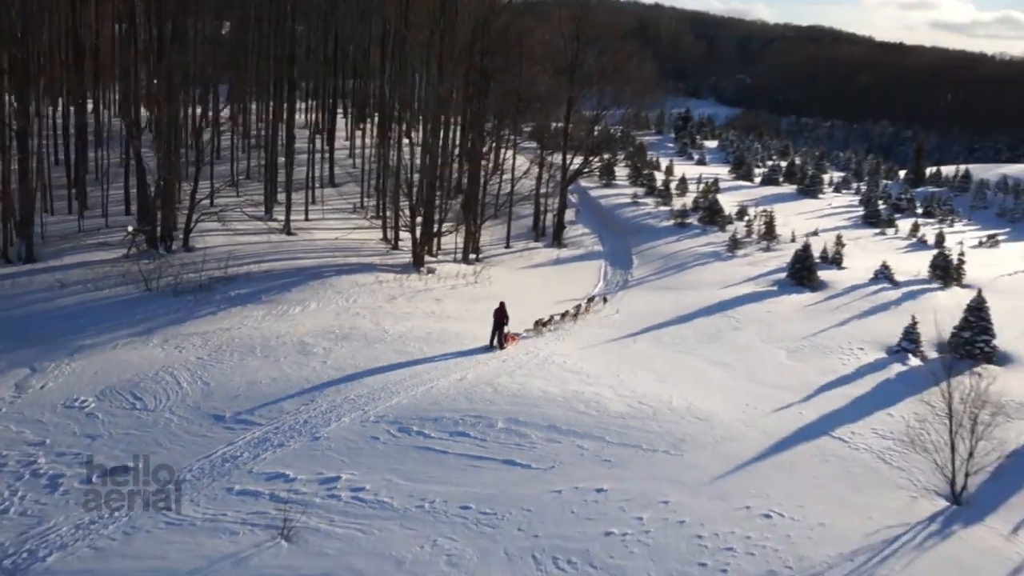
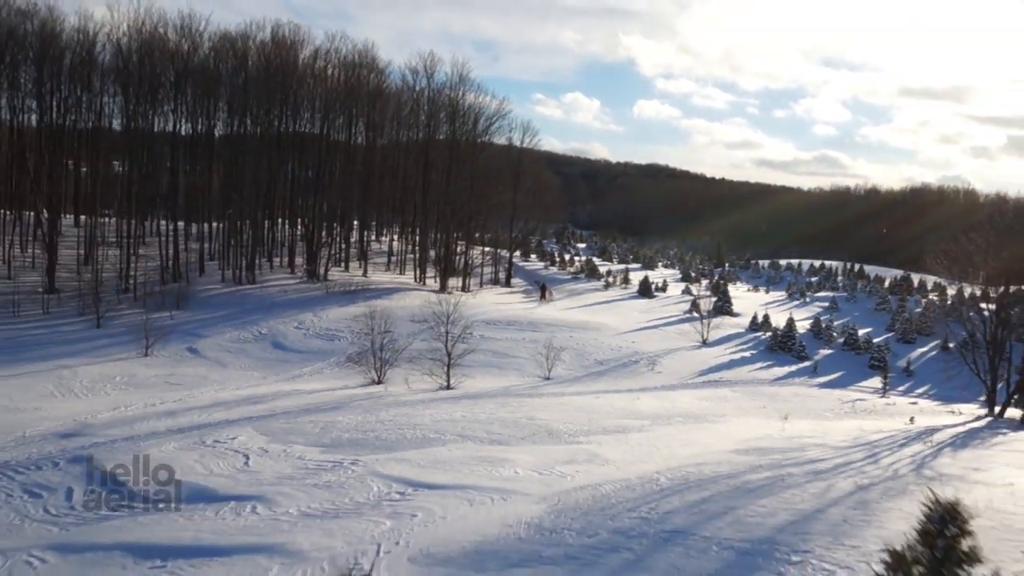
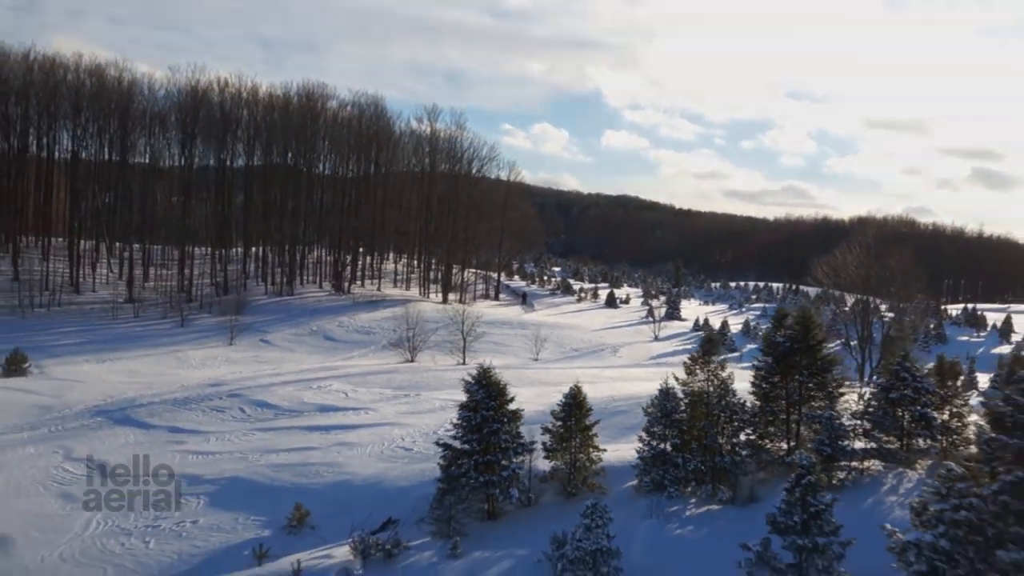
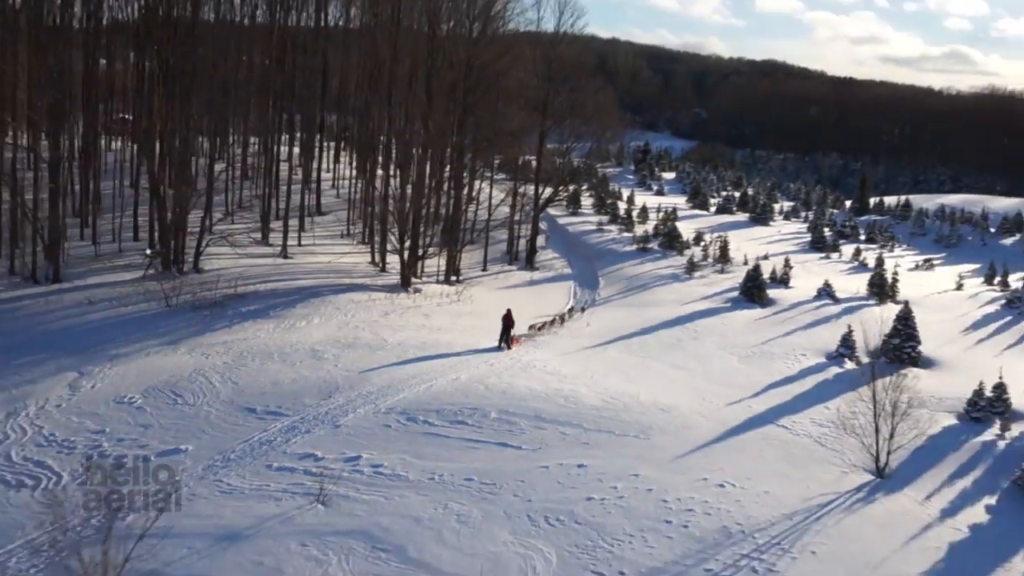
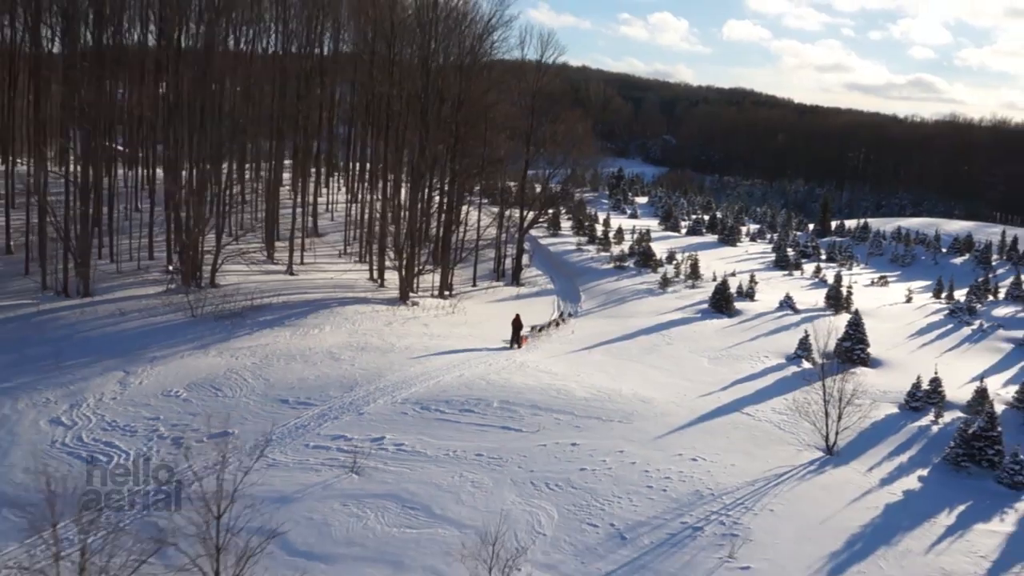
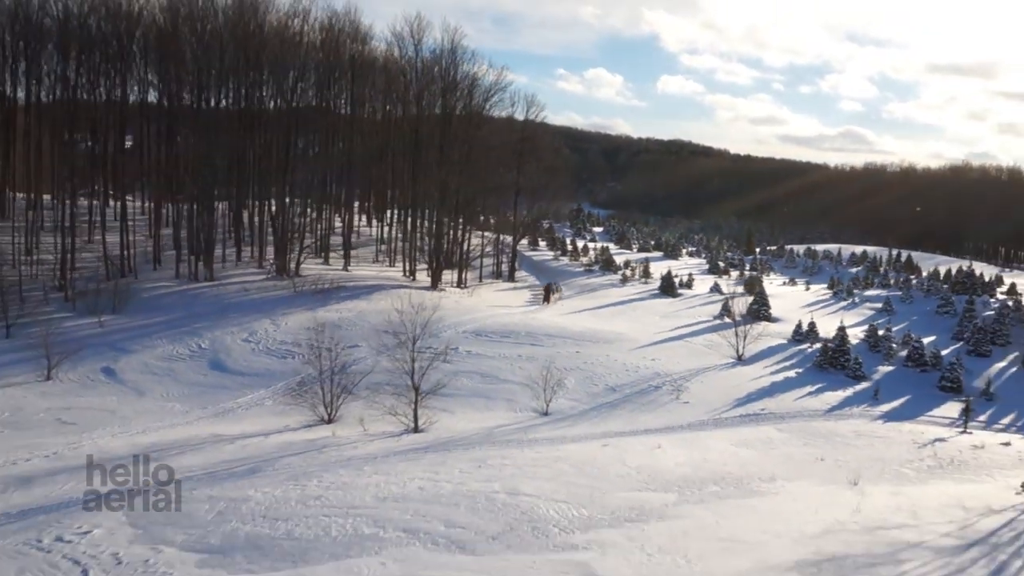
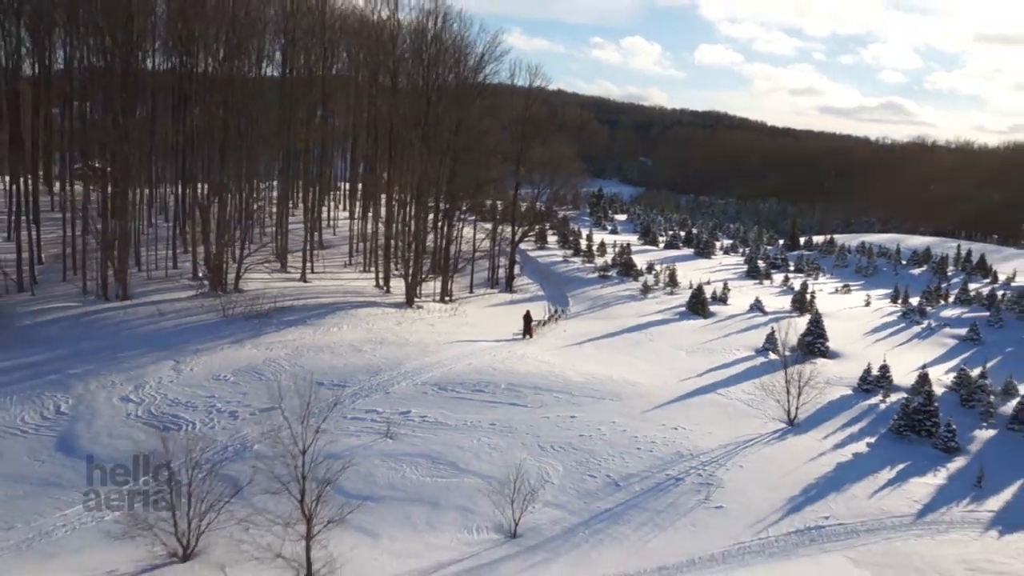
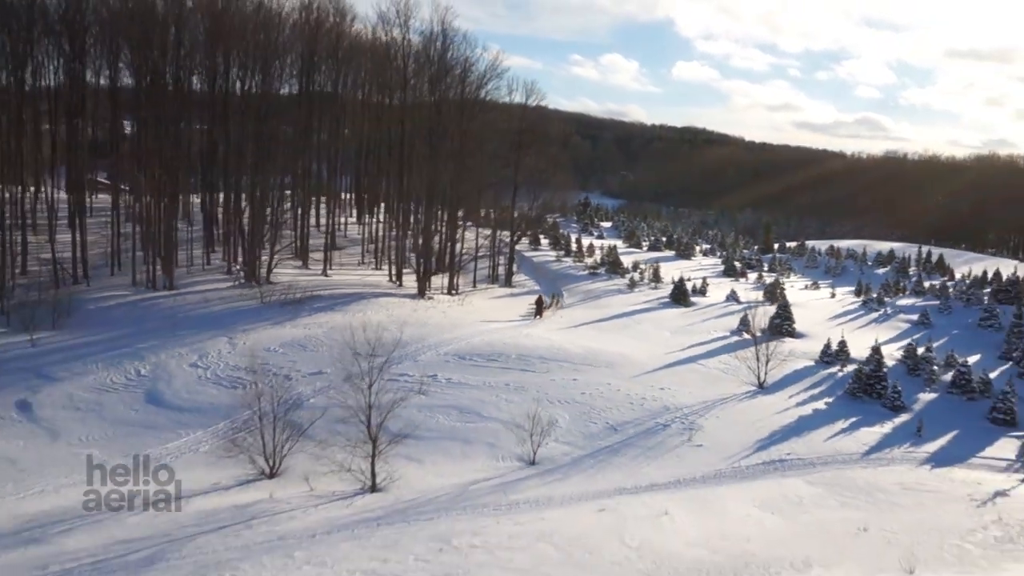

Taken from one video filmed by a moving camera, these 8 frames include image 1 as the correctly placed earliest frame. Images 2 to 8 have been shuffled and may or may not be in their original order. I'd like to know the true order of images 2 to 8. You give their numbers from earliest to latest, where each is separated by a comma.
4, 5, 7, 8, 6, 2, 3
